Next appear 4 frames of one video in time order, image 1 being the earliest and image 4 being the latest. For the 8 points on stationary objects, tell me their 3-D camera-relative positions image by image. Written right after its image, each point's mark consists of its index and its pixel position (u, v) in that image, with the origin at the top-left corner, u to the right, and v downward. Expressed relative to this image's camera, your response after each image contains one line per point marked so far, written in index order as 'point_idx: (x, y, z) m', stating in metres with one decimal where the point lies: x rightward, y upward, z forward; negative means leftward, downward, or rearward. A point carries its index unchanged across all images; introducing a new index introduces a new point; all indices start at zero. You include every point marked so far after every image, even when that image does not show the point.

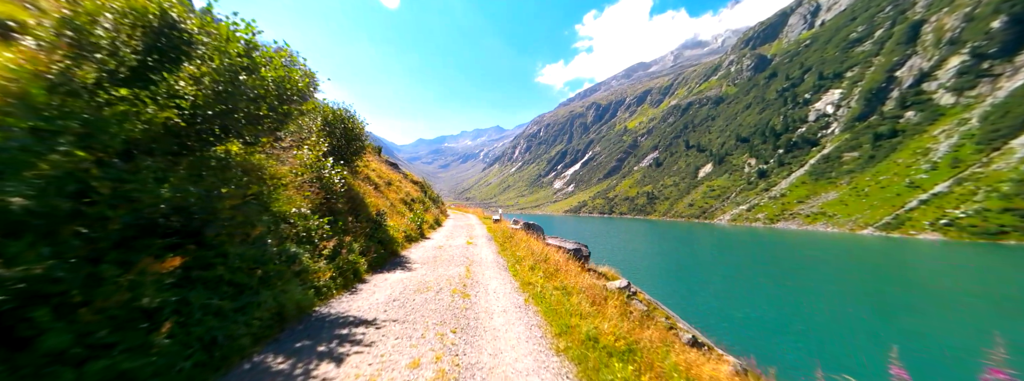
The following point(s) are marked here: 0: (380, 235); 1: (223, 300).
0: (-9.3, -3.1, +17.8) m
1: (-7.5, -2.9, +6.5) m
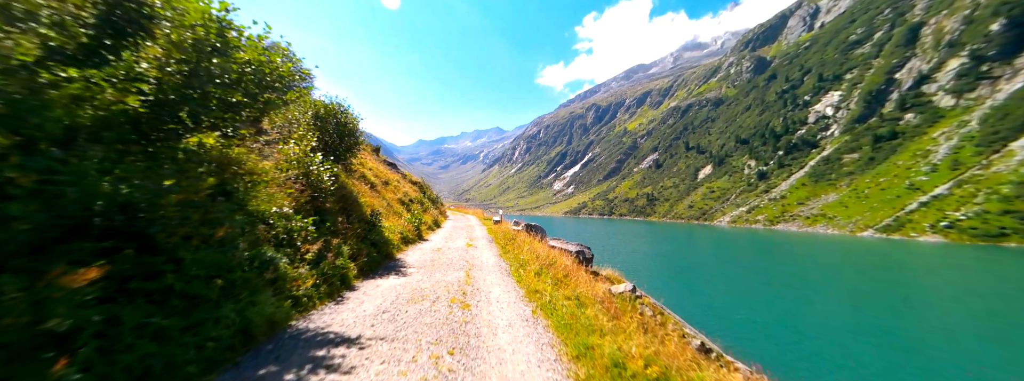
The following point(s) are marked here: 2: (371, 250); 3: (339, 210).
0: (-9.0, -3.0, +16.6) m
1: (-7.2, -2.7, +5.3) m
2: (-8.2, -3.5, +14.9) m
3: (-9.9, -1.2, +15.2) m
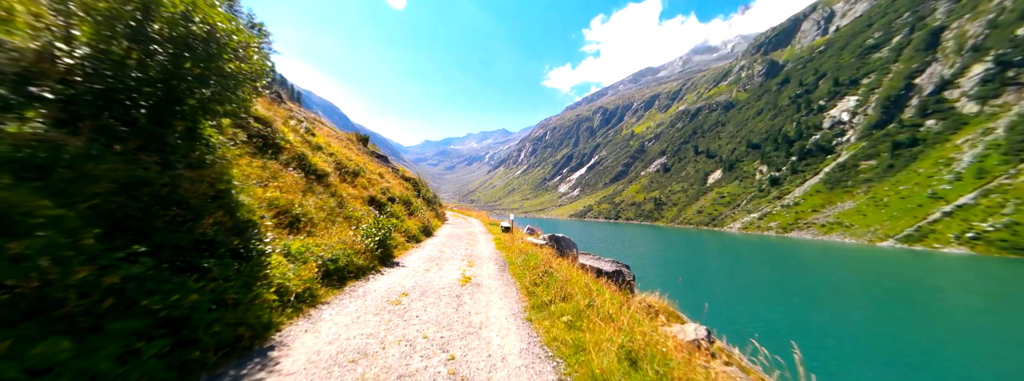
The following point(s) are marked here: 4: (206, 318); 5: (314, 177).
0: (-7.6, -2.4, +6.0) m
1: (-6.0, -2.0, -5.3) m
2: (-6.7, -2.9, +4.3) m
3: (-8.4, -0.6, +4.6) m
4: (-7.2, -2.8, +6.0) m
5: (-13.7, +0.9, +17.5) m
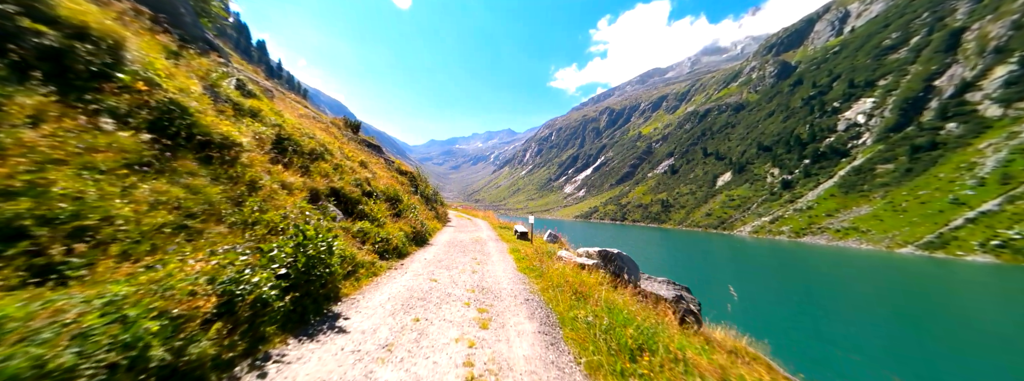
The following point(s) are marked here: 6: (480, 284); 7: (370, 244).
0: (-5.9, -1.8, -2.2) m
1: (-4.6, -1.4, -13.6) m
2: (-5.2, -2.3, -4.0) m
3: (-6.8, +0.1, -3.6) m
4: (-5.6, -2.2, -2.2) m
5: (-11.8, +1.6, +9.4) m
6: (-0.8, -4.5, +11.9) m
7: (-7.8, -3.0, +13.7) m
